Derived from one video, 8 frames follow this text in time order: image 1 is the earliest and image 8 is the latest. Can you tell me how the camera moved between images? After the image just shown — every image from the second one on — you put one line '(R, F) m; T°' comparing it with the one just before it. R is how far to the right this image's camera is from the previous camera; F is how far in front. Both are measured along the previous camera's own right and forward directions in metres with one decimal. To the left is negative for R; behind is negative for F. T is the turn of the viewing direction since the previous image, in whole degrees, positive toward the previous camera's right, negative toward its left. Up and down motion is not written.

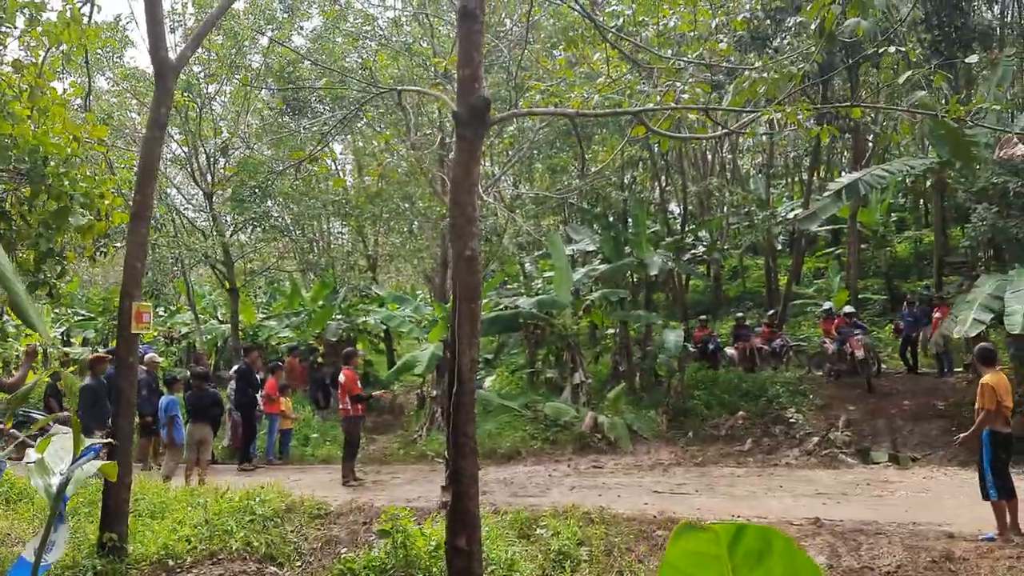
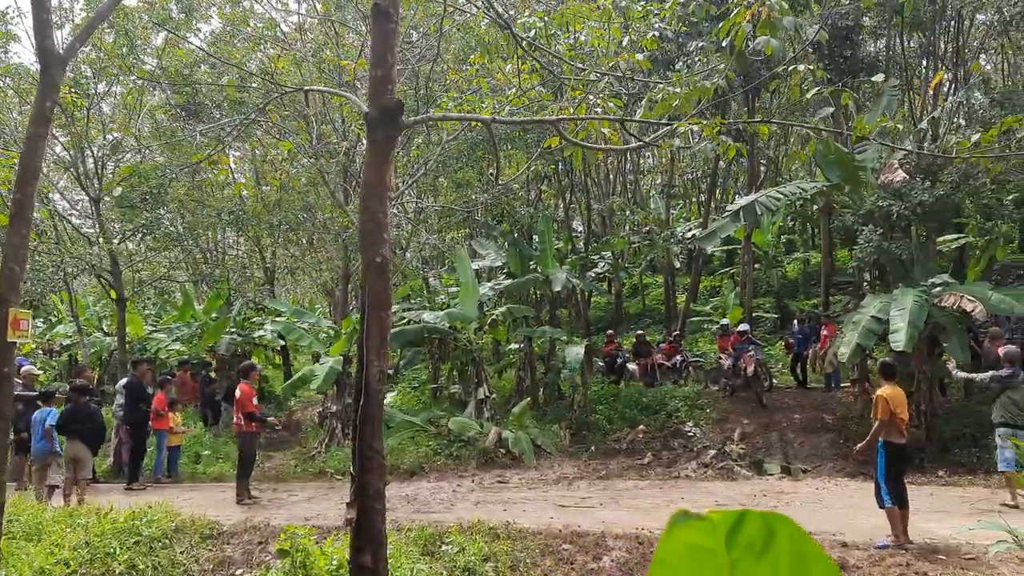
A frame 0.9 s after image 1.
(0.0, +0.1) m; +7°
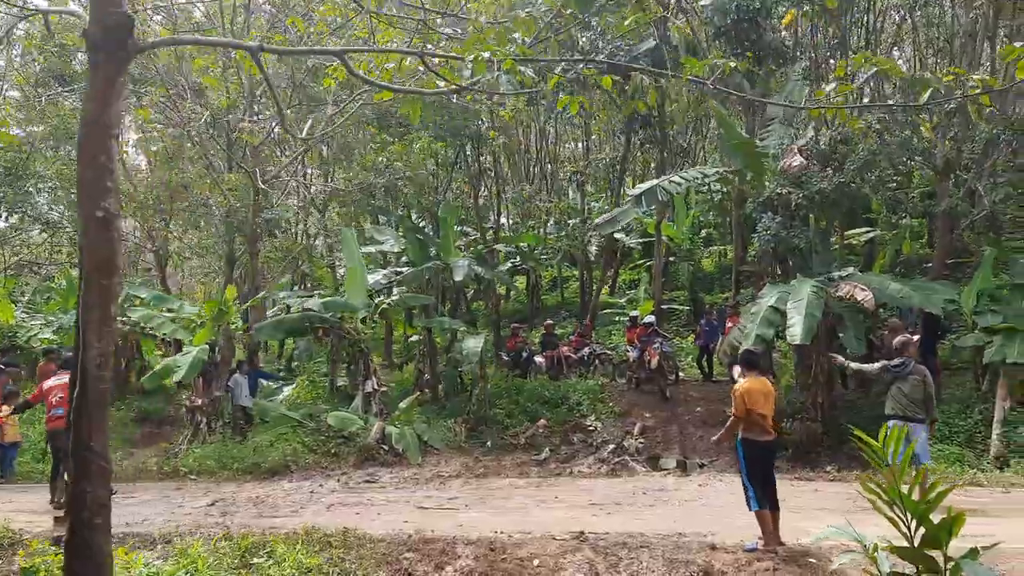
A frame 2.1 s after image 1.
(+0.5, +0.5) m; +4°
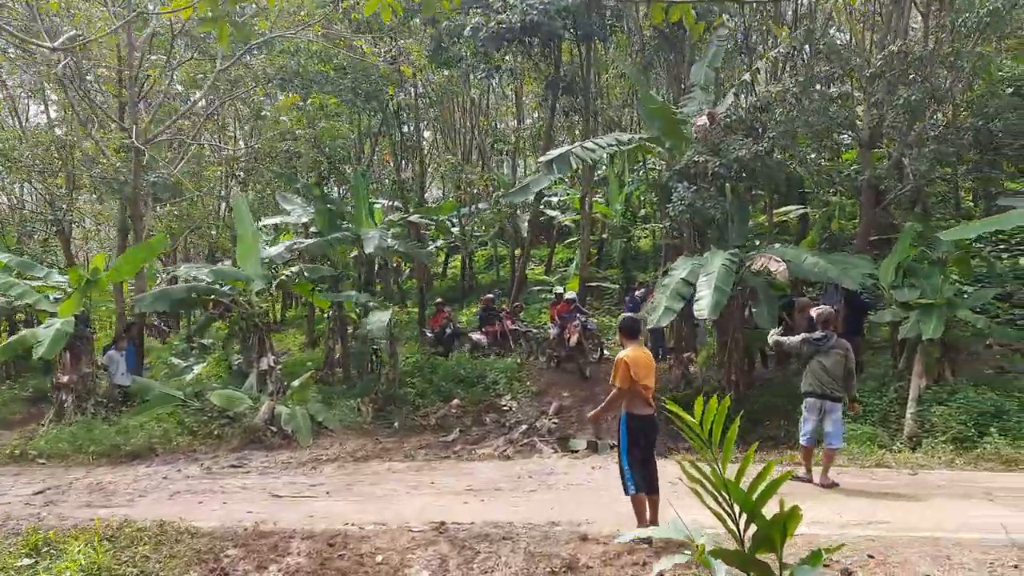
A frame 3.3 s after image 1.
(+0.5, +0.6) m; +3°
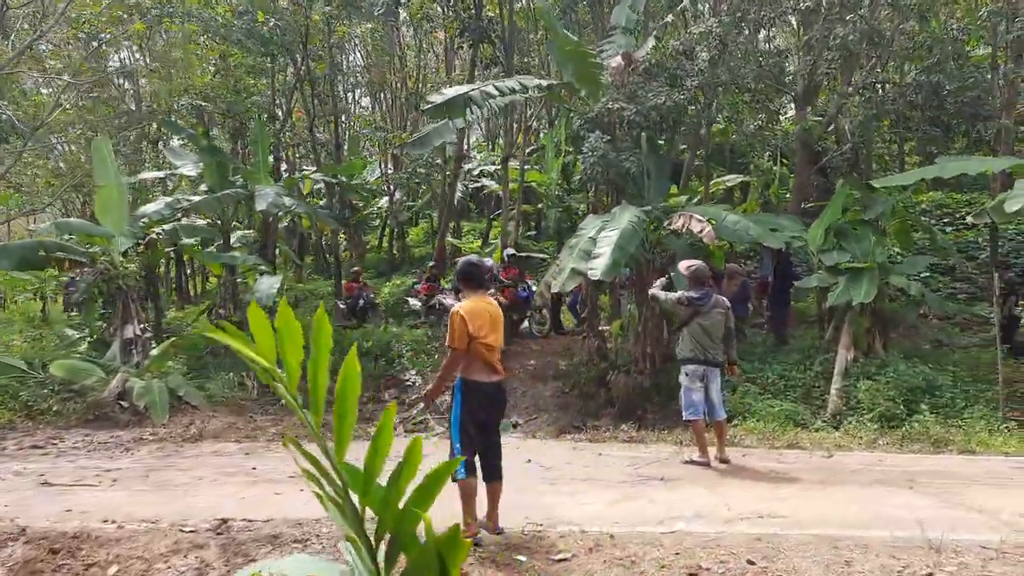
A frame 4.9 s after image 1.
(+0.7, +1.0) m; +3°
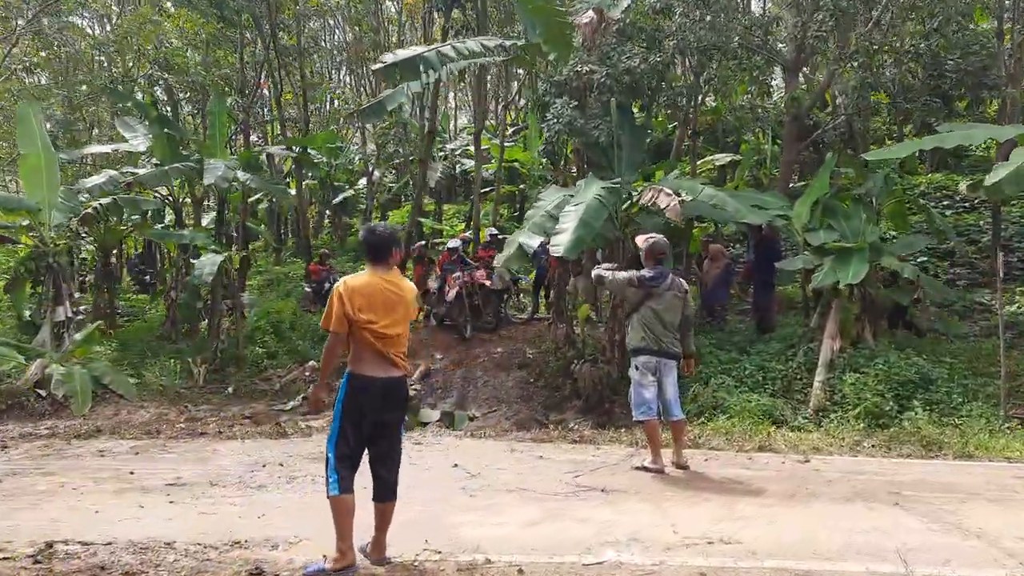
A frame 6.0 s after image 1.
(+0.4, +0.7) m; 0°
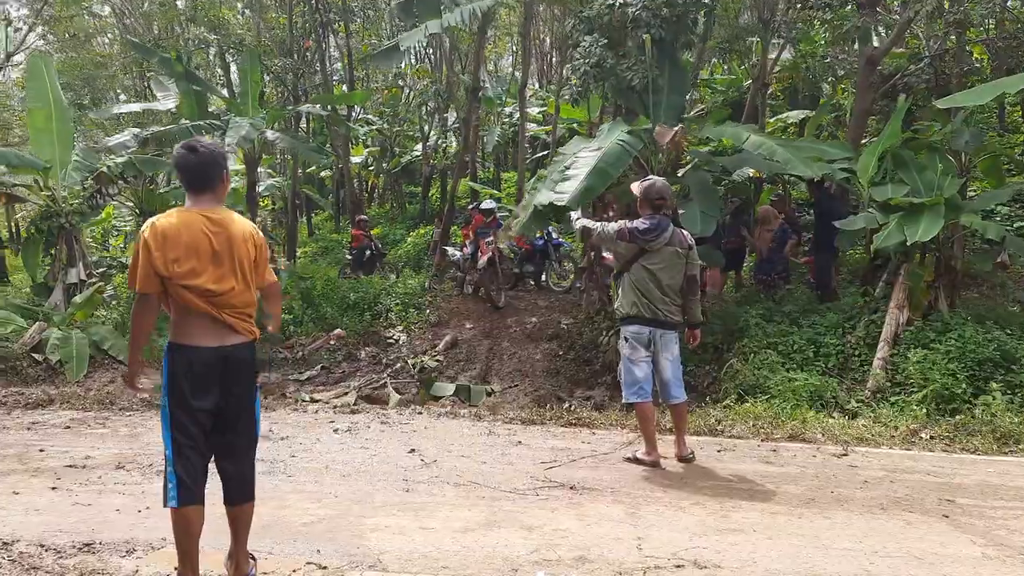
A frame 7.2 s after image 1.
(+0.5, +0.7) m; -5°
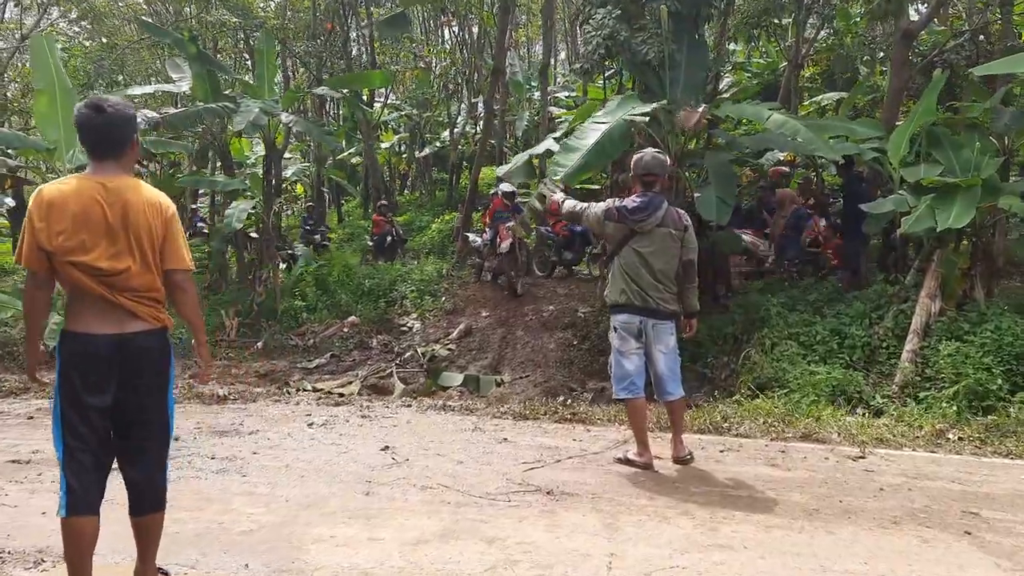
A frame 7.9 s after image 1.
(+0.2, +0.3) m; -3°
